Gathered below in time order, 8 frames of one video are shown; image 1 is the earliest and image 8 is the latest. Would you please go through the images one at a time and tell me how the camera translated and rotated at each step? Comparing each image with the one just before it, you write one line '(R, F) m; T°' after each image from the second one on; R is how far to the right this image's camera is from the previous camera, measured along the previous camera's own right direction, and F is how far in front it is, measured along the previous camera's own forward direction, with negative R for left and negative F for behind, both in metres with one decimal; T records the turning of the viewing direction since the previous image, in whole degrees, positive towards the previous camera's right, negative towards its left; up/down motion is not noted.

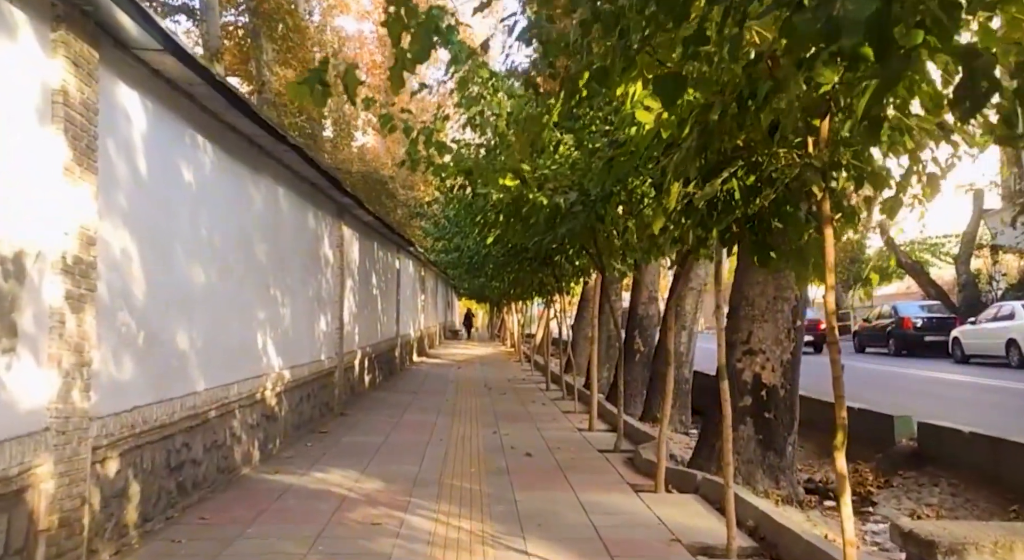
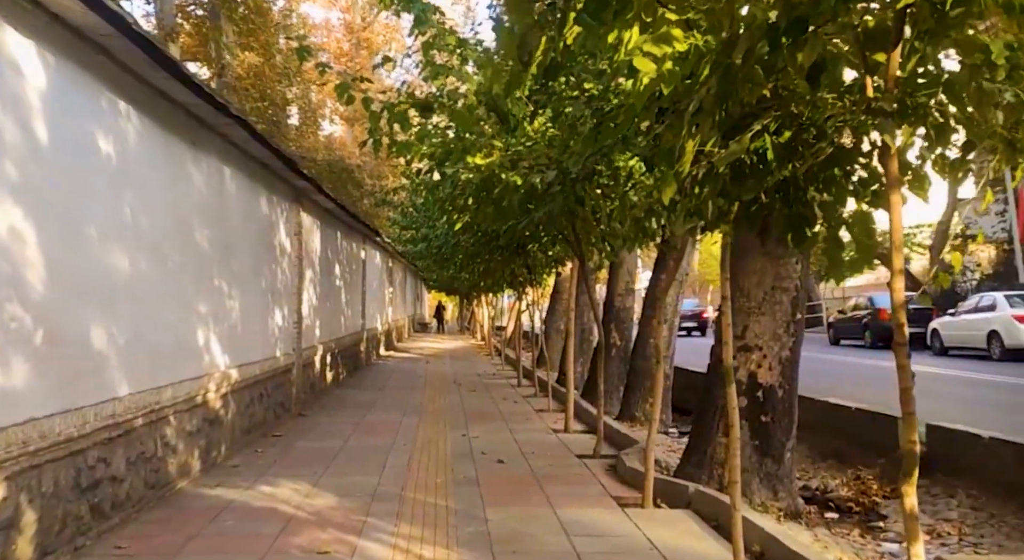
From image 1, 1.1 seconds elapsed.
(0.0, +0.9) m; +2°
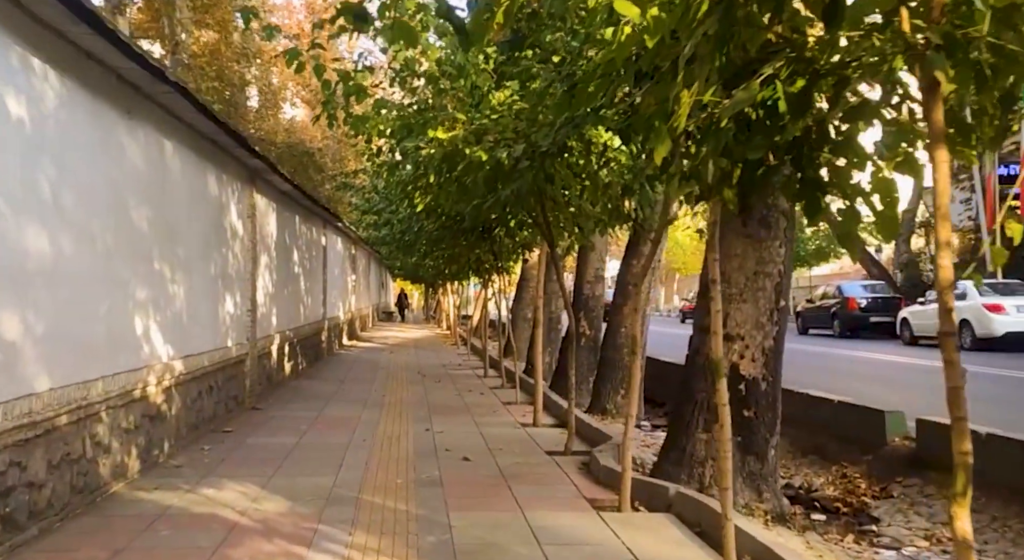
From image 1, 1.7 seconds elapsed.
(0.0, +0.6) m; +2°
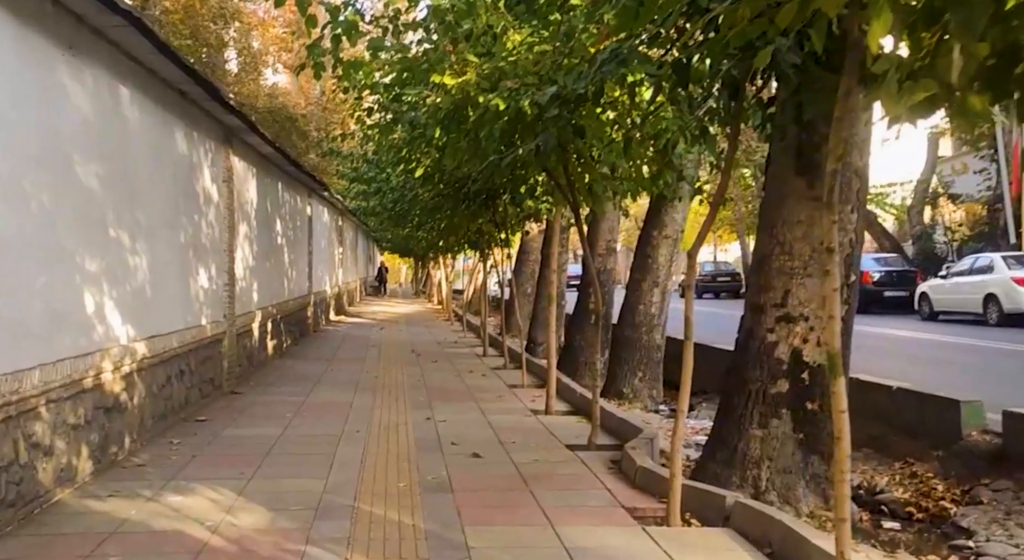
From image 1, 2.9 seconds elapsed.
(-0.3, +1.2) m; +1°
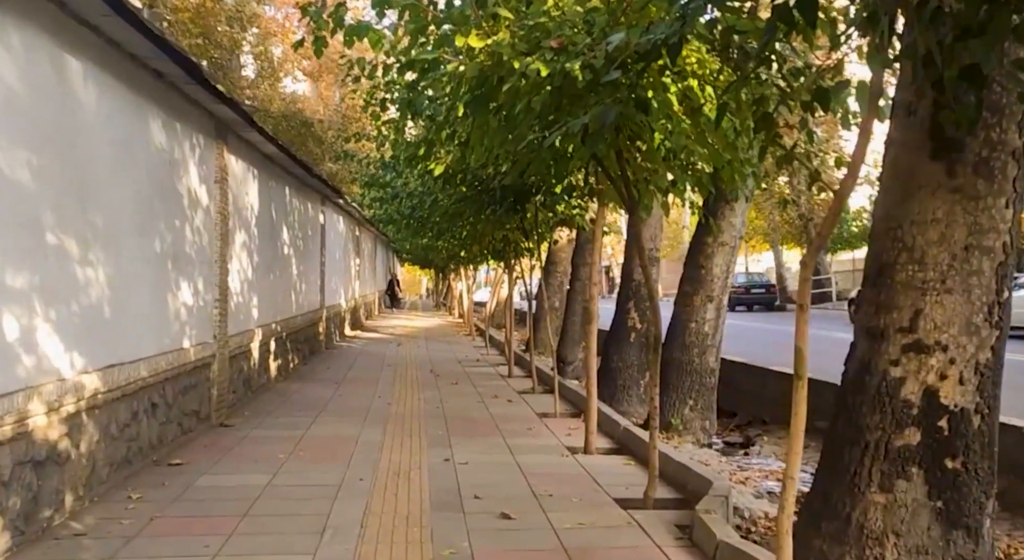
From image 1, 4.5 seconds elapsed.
(-0.1, +1.5) m; -1°
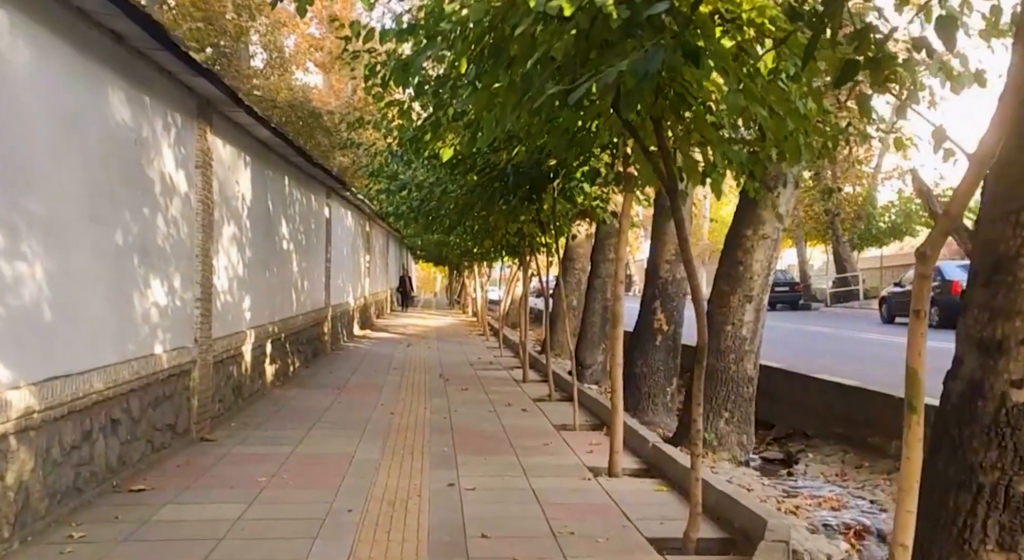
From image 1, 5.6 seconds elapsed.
(0.0, +1.1) m; -1°
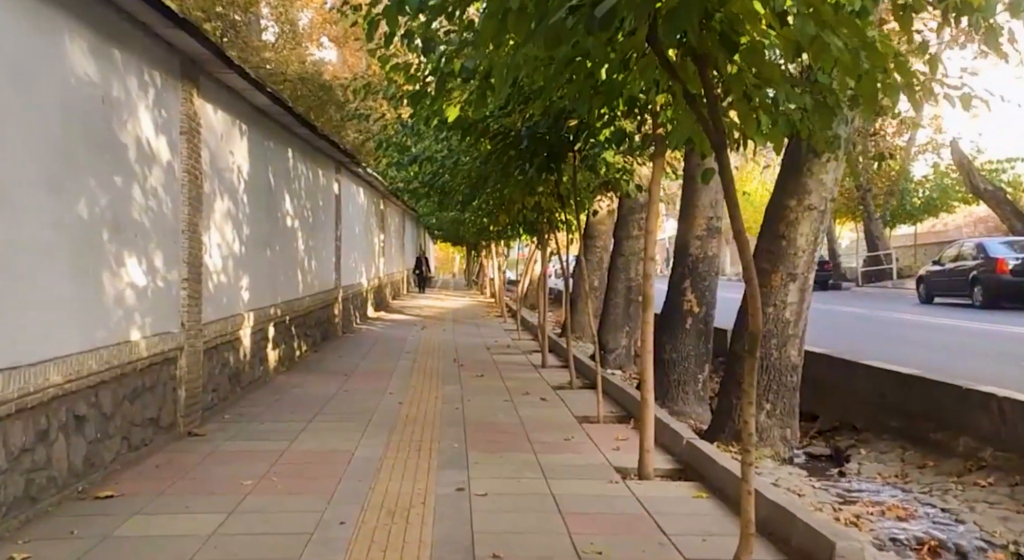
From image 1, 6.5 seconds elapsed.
(0.0, +0.9) m; -1°
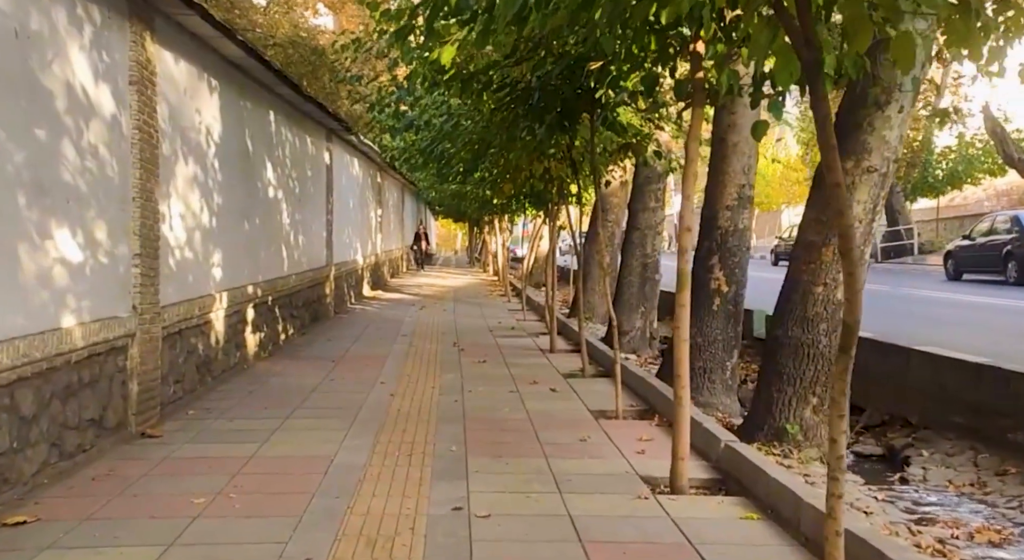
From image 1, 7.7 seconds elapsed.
(0.0, +1.2) m; 0°
